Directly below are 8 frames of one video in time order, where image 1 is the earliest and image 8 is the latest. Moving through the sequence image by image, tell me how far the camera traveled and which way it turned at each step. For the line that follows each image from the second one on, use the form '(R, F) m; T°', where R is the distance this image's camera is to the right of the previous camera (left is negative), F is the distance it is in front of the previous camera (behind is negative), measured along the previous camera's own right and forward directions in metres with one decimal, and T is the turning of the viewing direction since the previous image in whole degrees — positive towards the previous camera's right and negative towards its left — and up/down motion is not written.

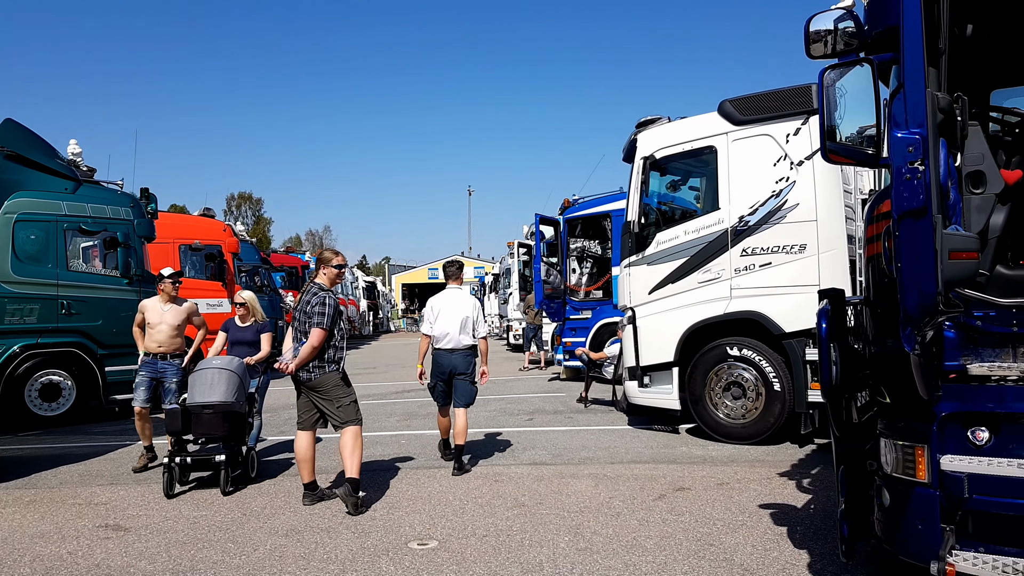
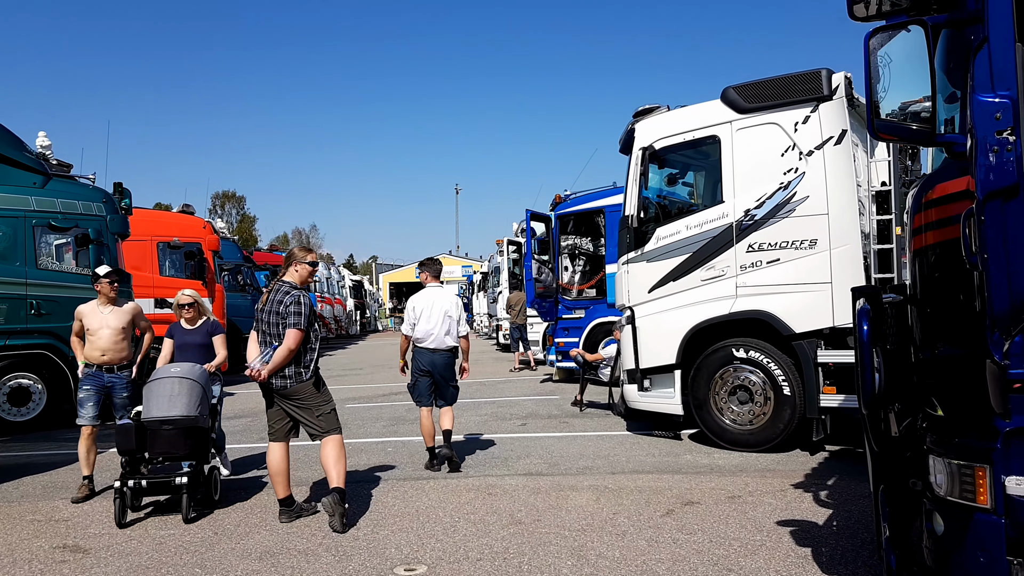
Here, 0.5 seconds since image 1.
(0.0, +0.4) m; +1°
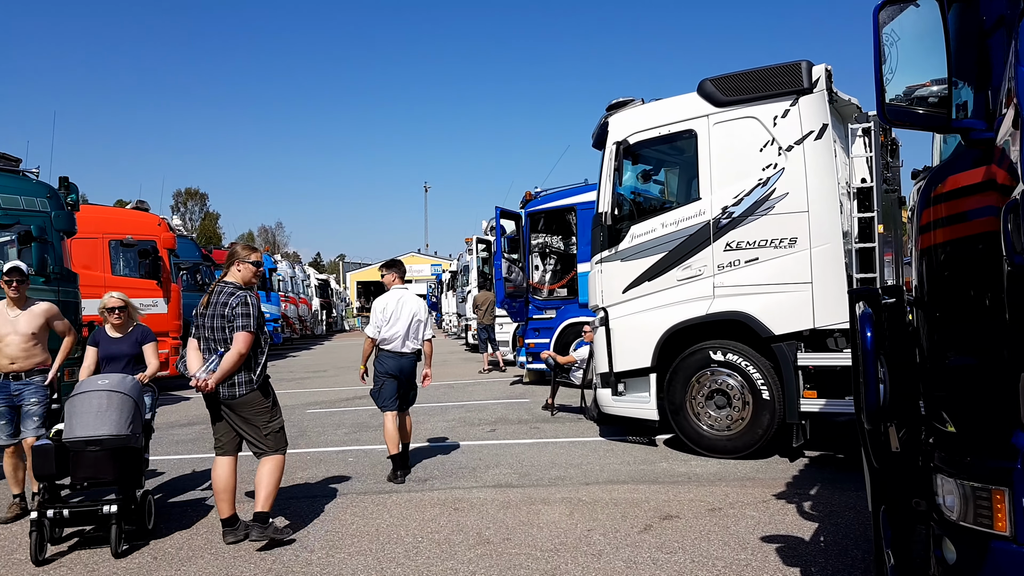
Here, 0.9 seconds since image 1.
(0.0, +0.3) m; +2°
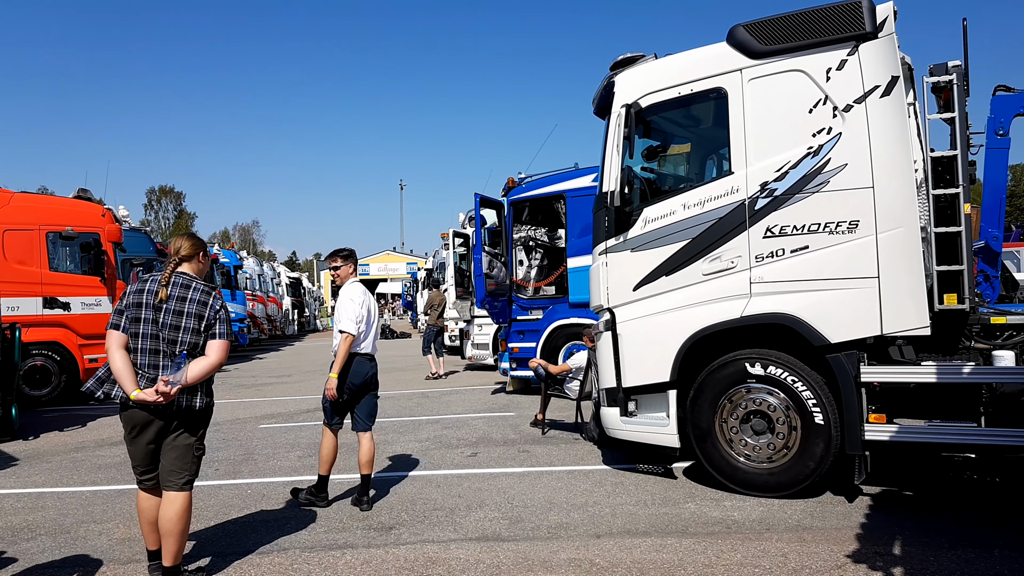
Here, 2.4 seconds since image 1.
(-0.1, +1.4) m; +2°
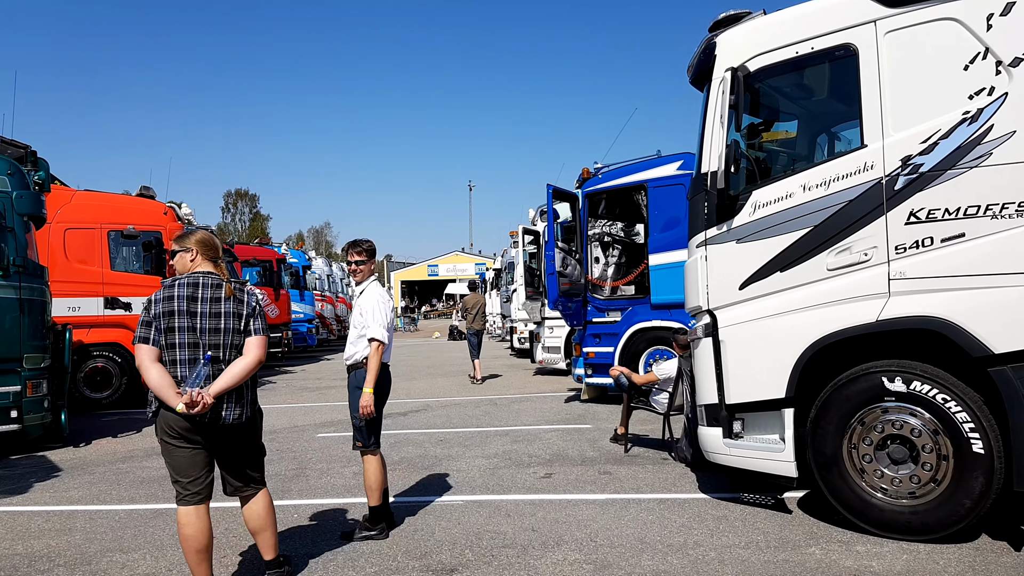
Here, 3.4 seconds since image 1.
(-0.1, +0.8) m; -5°
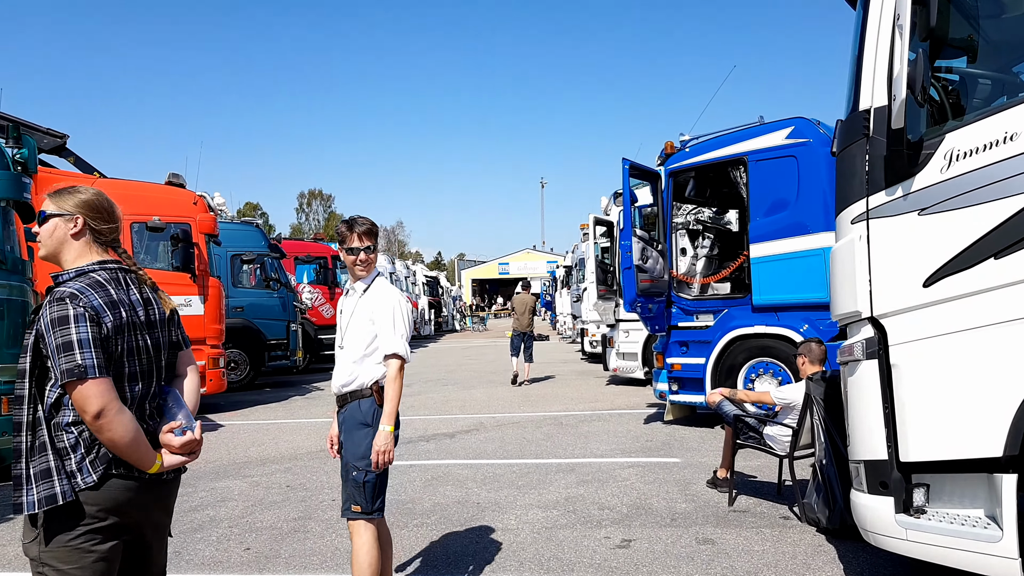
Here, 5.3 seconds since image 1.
(+0.1, +1.6) m; -5°
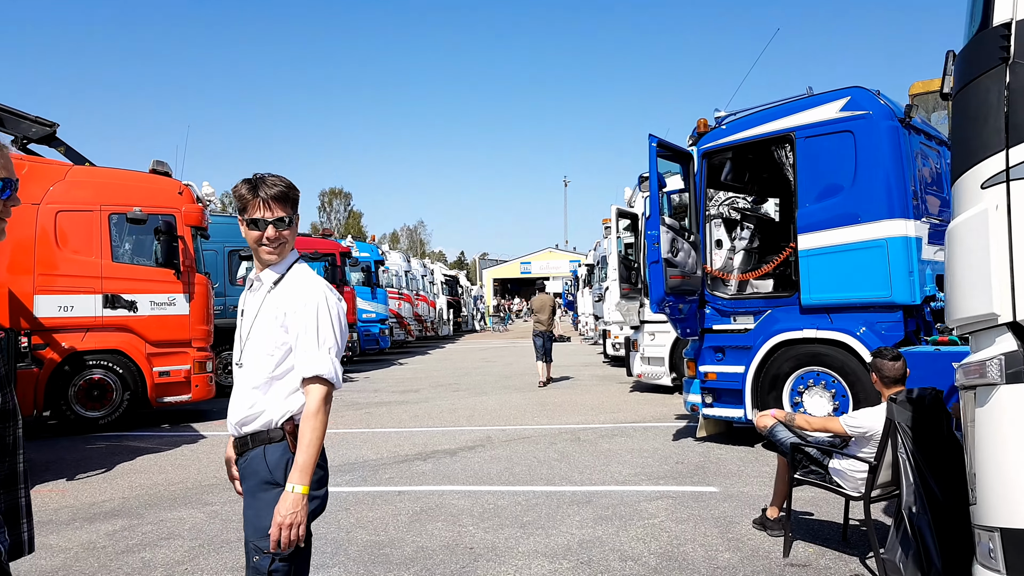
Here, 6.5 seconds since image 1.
(+0.1, +1.0) m; -2°
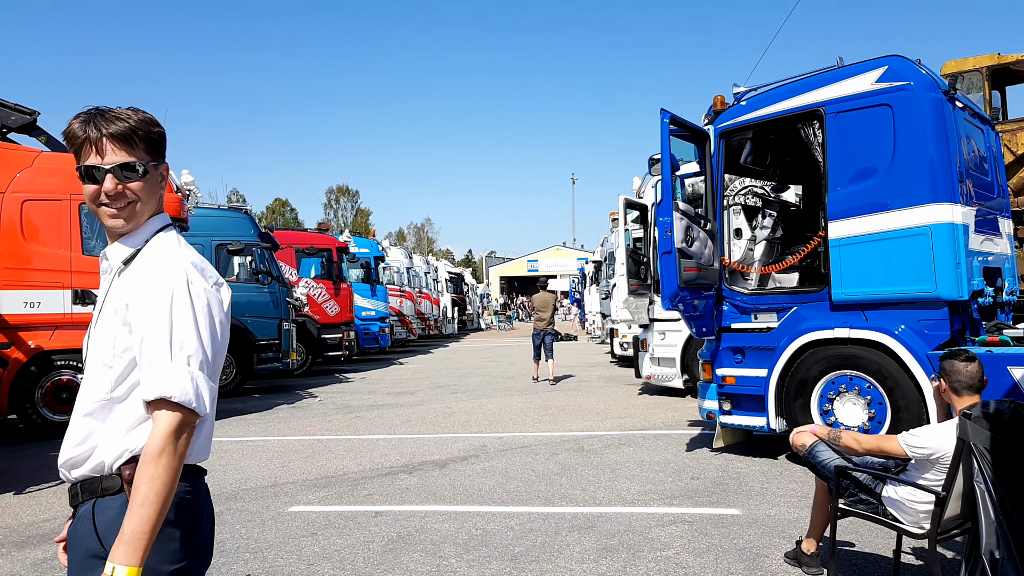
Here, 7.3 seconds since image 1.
(+0.1, +0.7) m; -1°
